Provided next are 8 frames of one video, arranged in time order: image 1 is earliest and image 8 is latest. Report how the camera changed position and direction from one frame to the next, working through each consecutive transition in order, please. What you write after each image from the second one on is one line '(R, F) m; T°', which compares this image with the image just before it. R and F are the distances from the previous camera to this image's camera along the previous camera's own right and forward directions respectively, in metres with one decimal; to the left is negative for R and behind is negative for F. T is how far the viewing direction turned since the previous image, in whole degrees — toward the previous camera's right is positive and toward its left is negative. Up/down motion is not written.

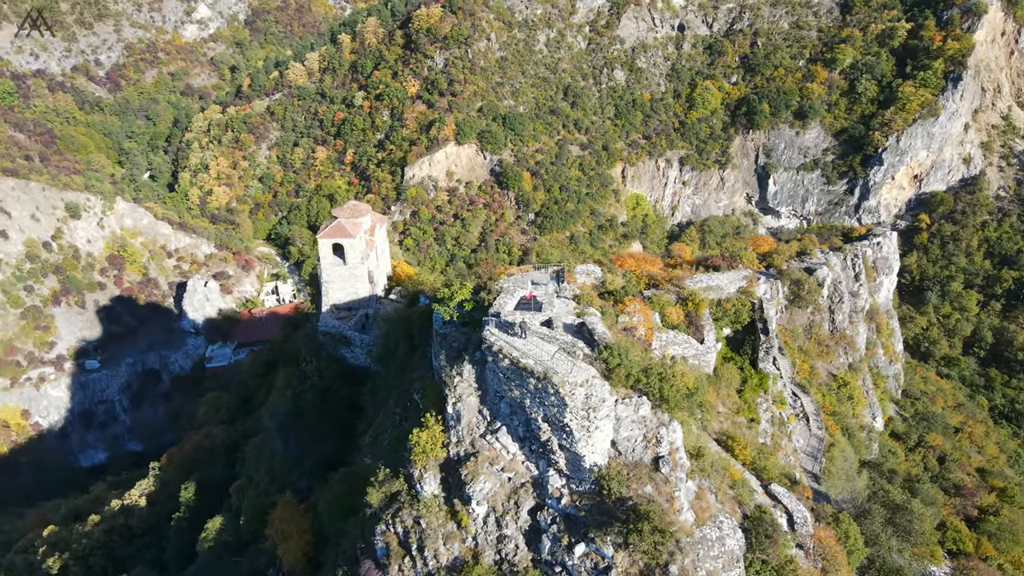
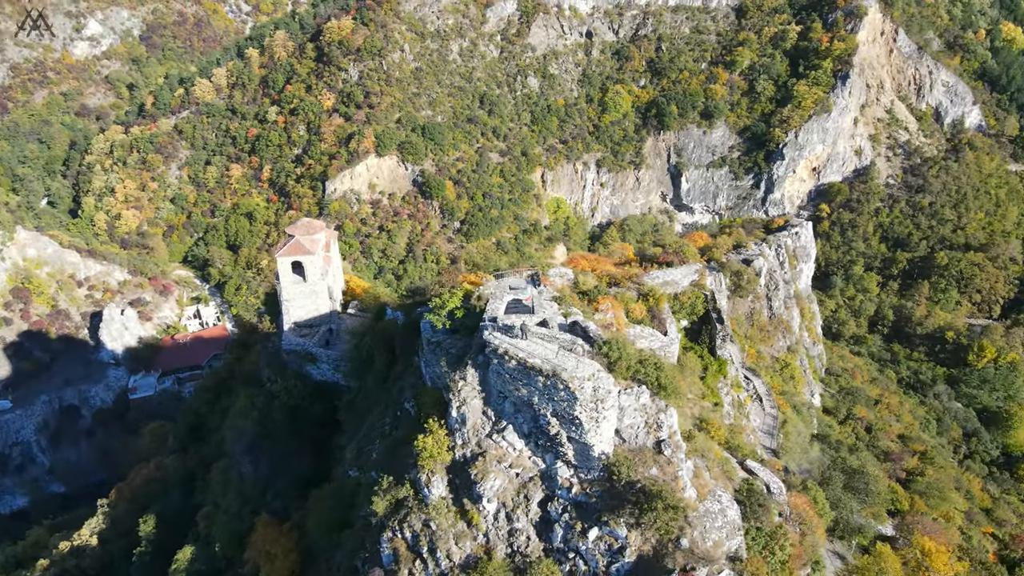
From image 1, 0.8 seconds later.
(-1.4, -0.6) m; +7°
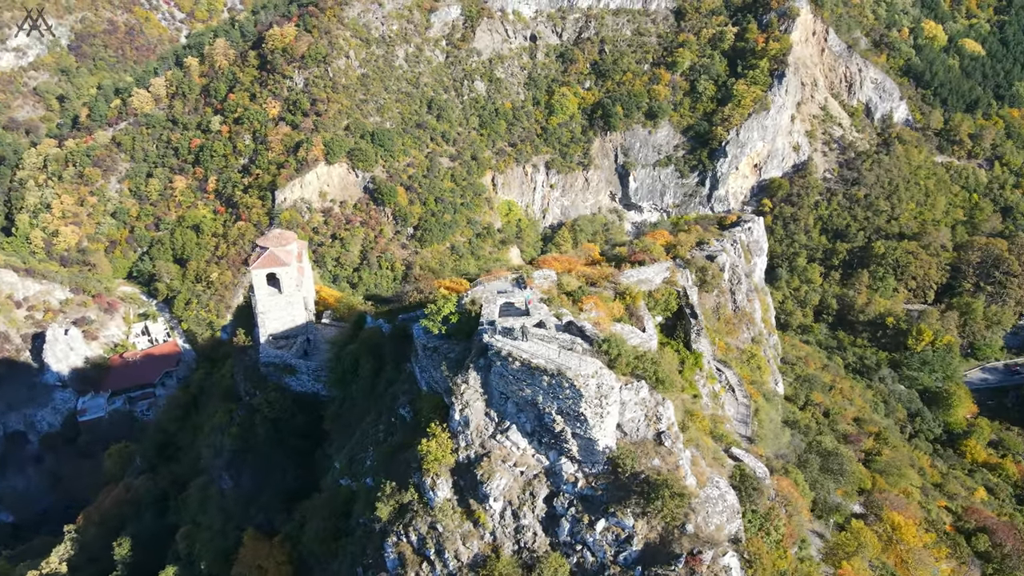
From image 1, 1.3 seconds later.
(-0.9, -0.4) m; +4°
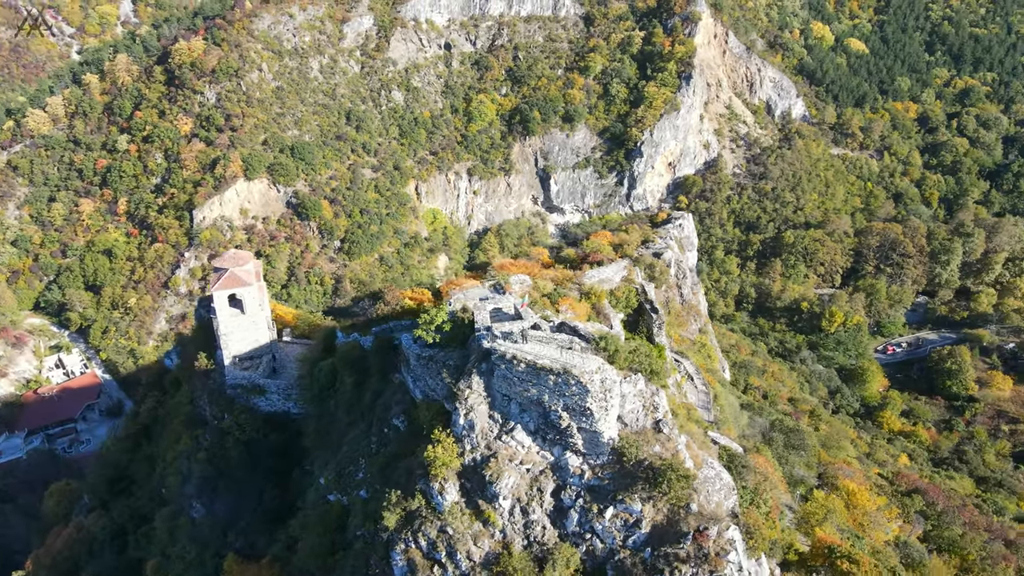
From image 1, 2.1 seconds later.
(-1.5, -0.5) m; +6°
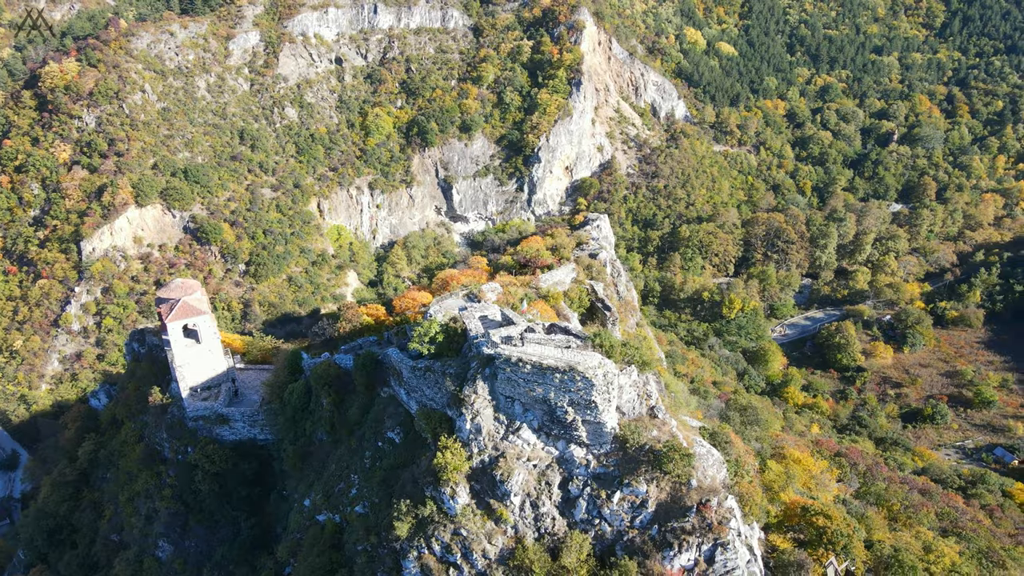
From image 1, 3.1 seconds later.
(-2.0, -0.6) m; +8°
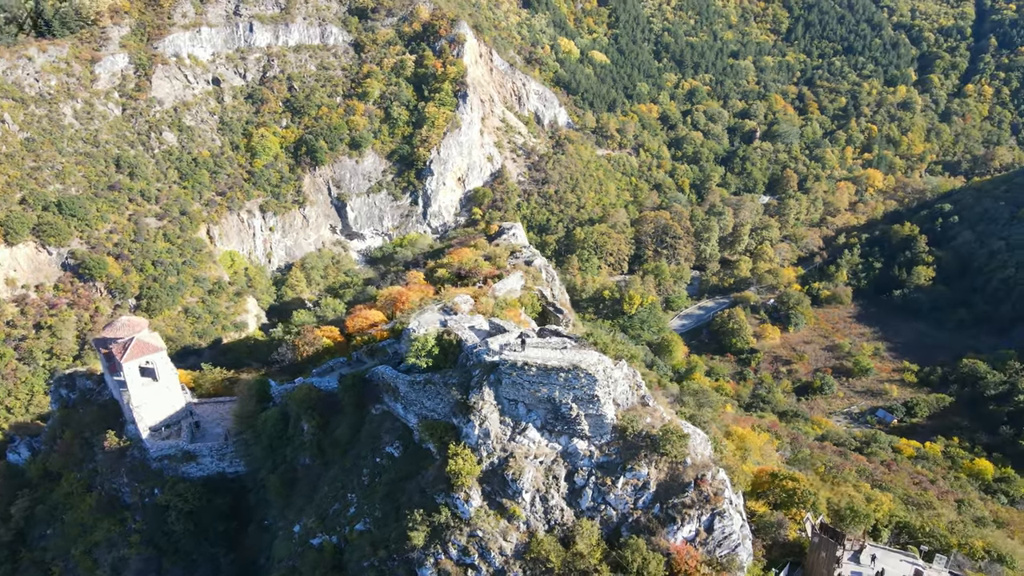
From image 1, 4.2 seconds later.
(-2.4, -0.7) m; +9°
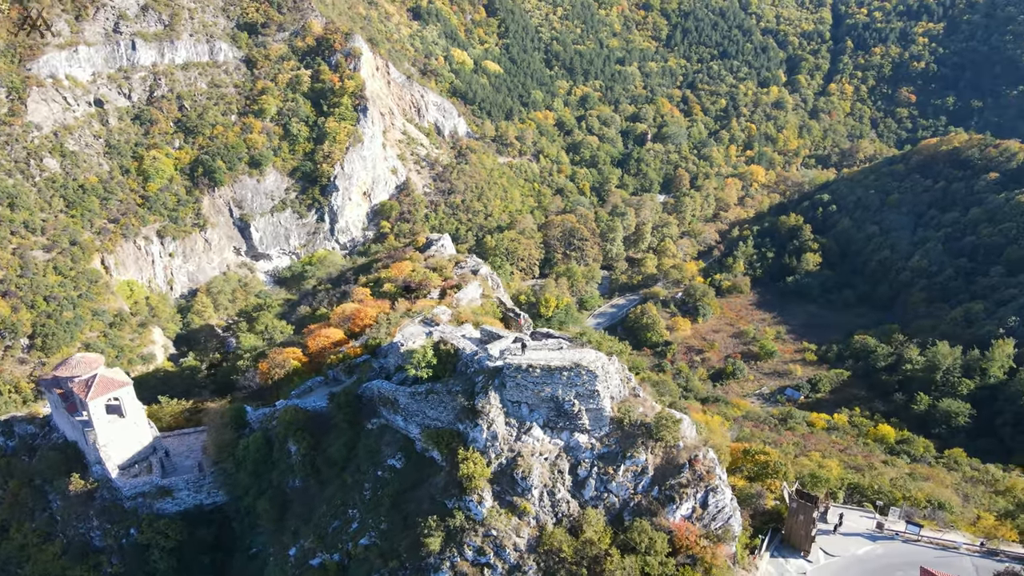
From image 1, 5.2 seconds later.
(-2.2, -0.6) m; +8°
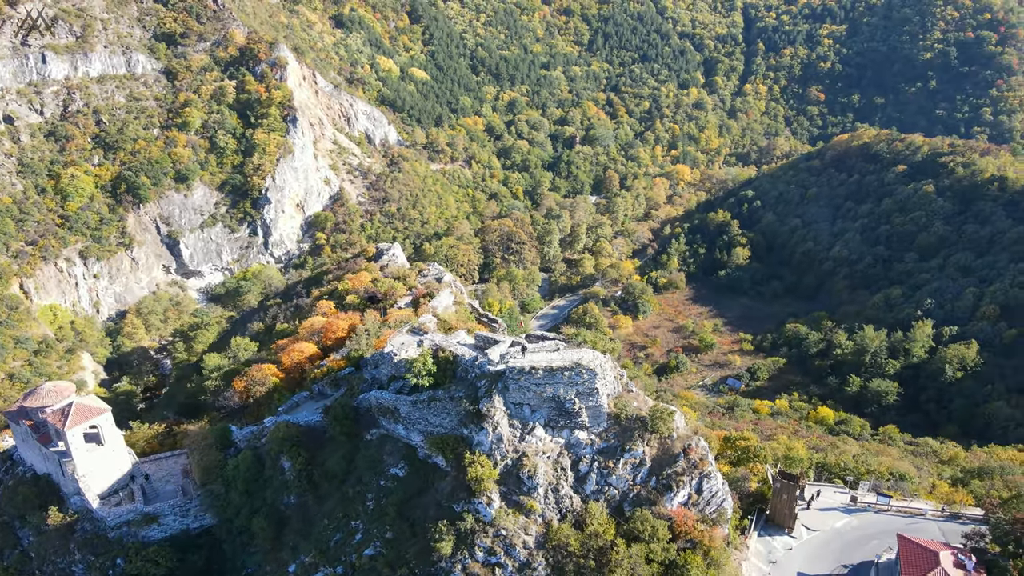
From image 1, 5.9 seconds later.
(-1.6, -0.4) m; +6°
